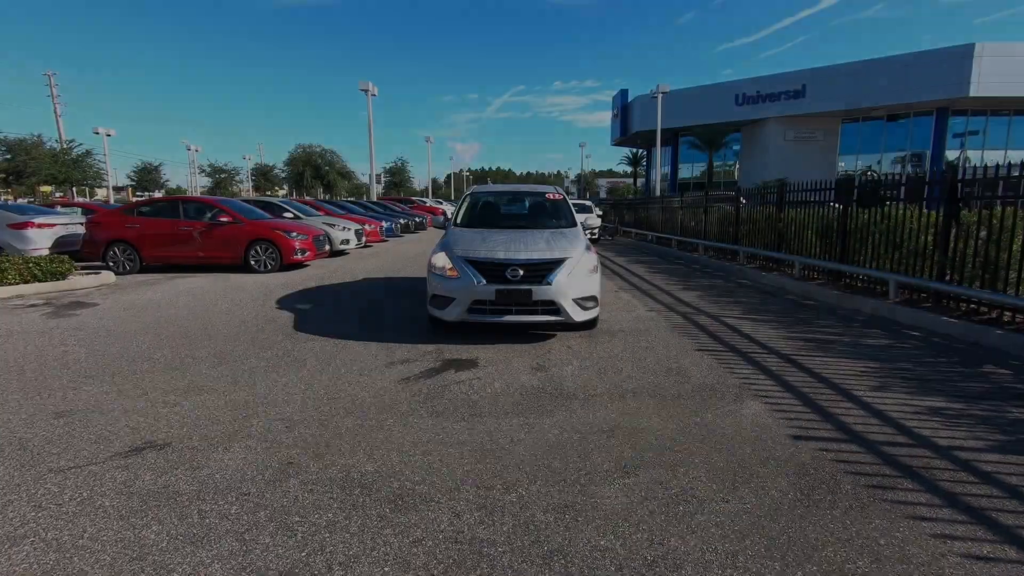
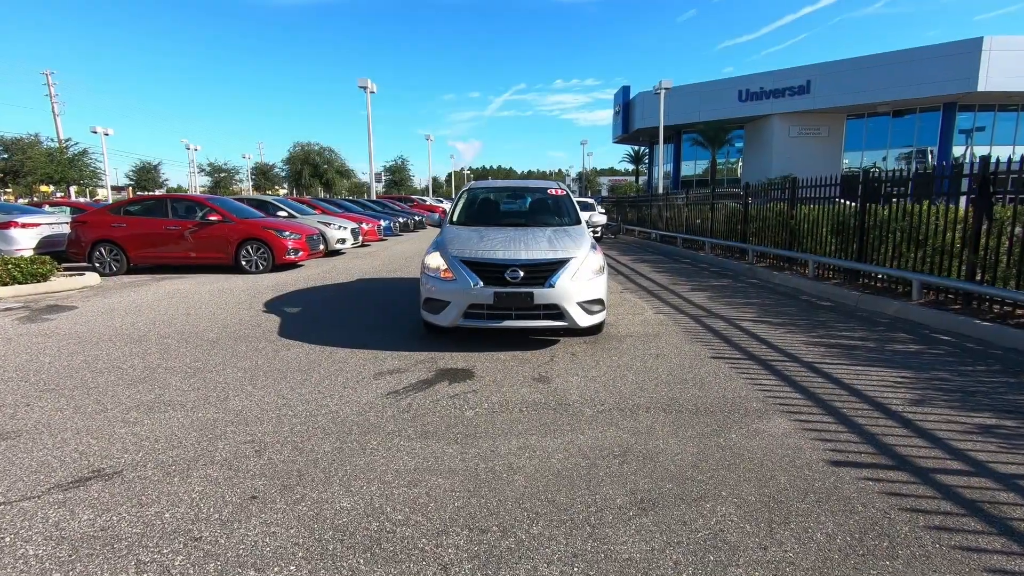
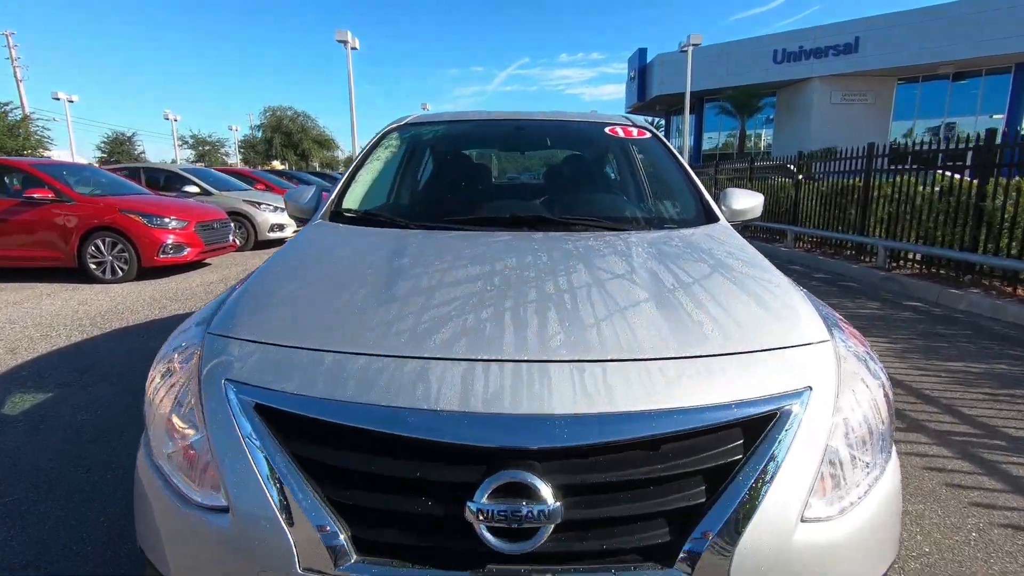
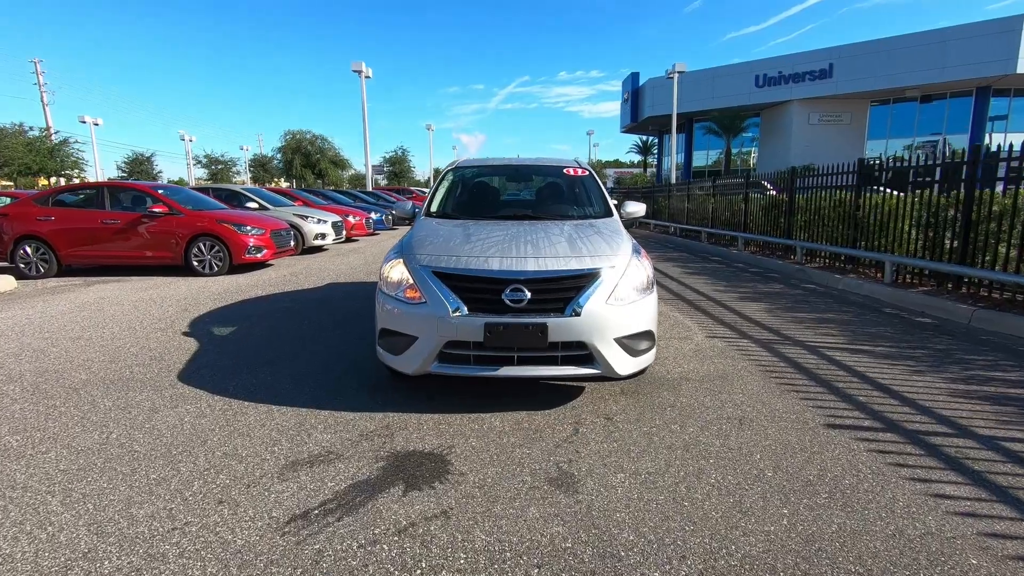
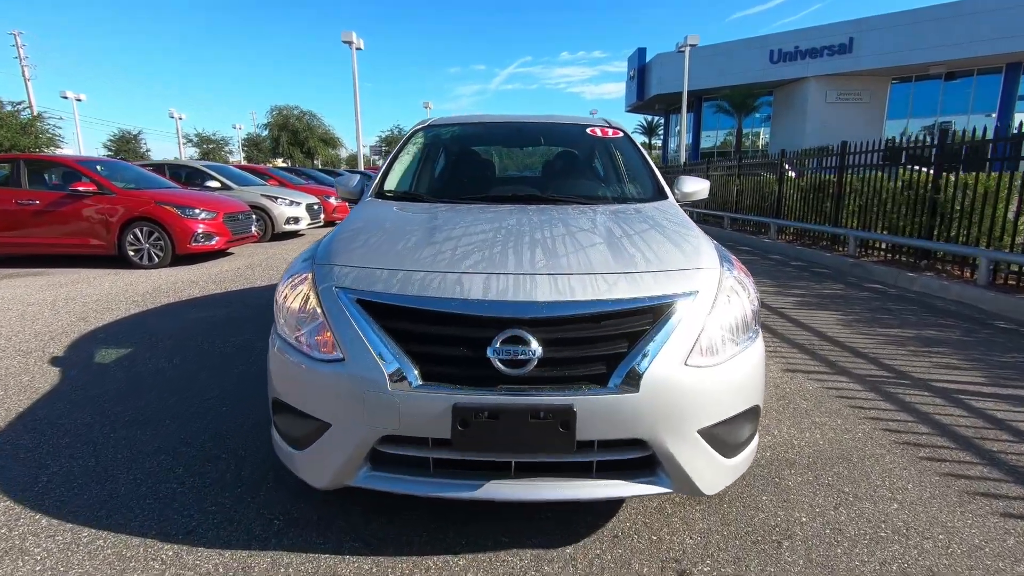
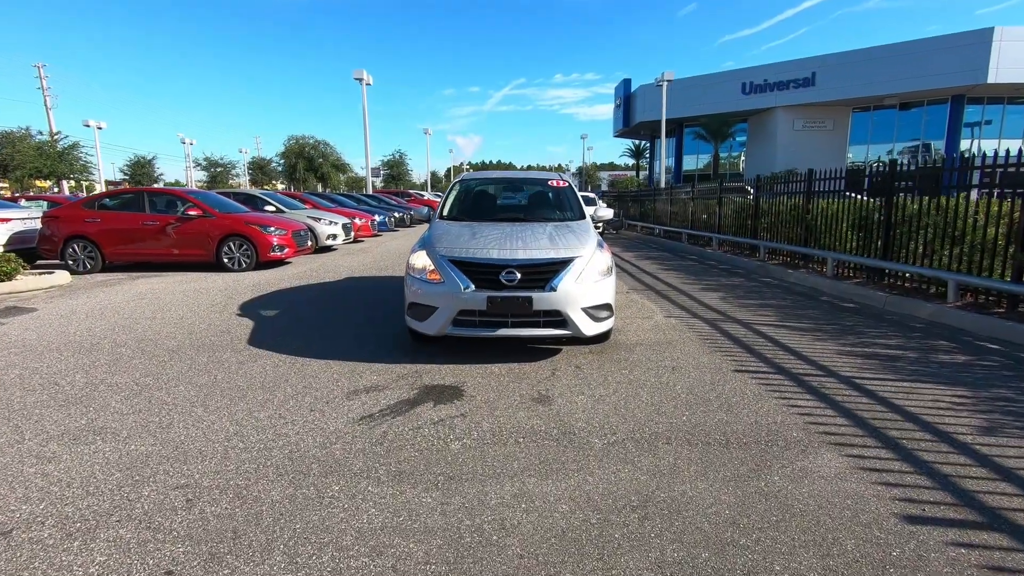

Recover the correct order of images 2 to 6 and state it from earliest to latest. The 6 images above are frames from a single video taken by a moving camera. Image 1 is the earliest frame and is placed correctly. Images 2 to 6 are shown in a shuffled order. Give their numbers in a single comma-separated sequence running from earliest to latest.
2, 6, 4, 5, 3
